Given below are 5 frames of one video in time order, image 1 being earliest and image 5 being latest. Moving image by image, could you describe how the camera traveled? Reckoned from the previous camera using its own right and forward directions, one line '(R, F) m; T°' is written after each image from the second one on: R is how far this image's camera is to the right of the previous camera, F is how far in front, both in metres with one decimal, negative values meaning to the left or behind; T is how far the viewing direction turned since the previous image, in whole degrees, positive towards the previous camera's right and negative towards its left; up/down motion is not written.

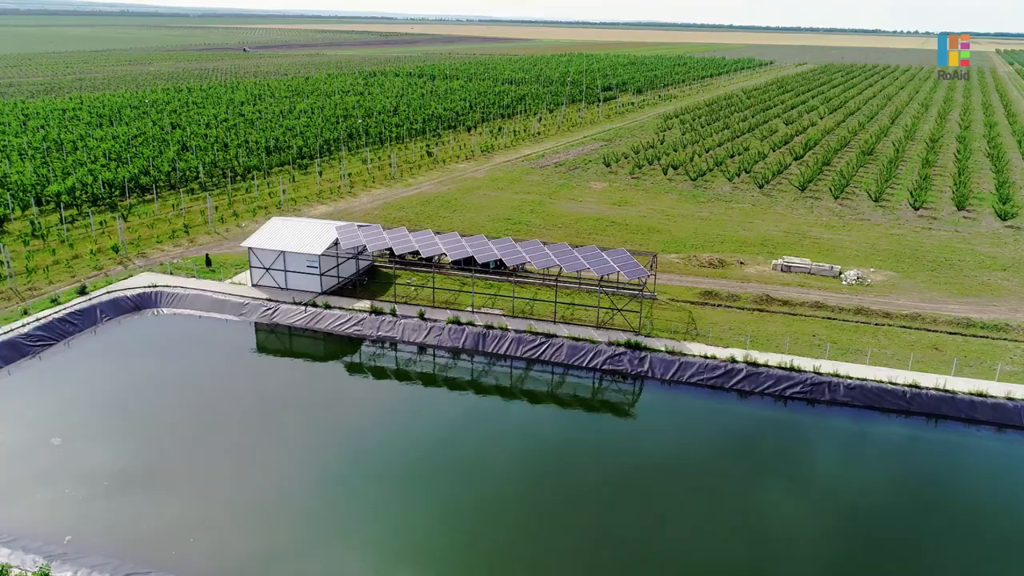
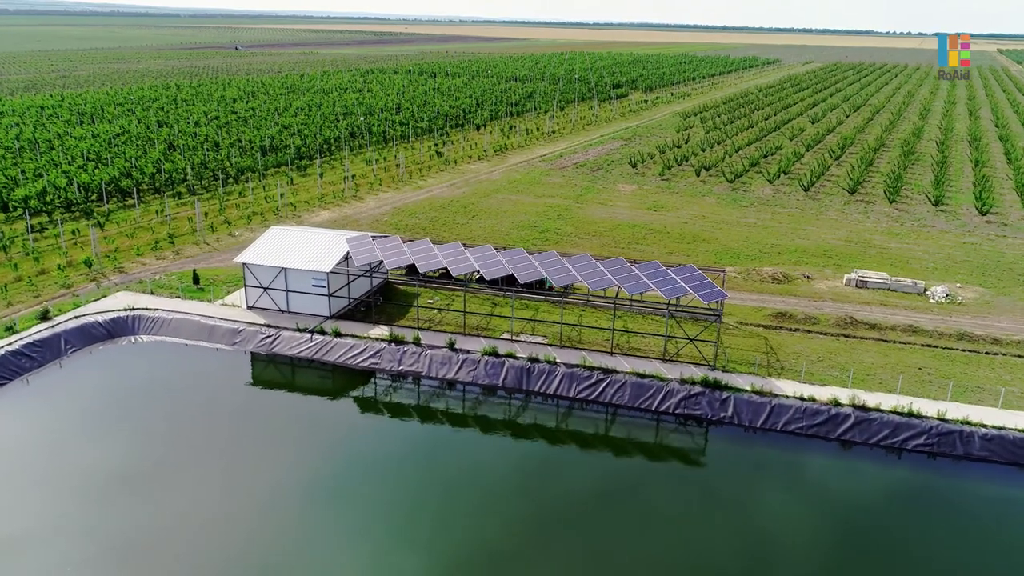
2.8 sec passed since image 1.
(-2.1, +5.5) m; +1°
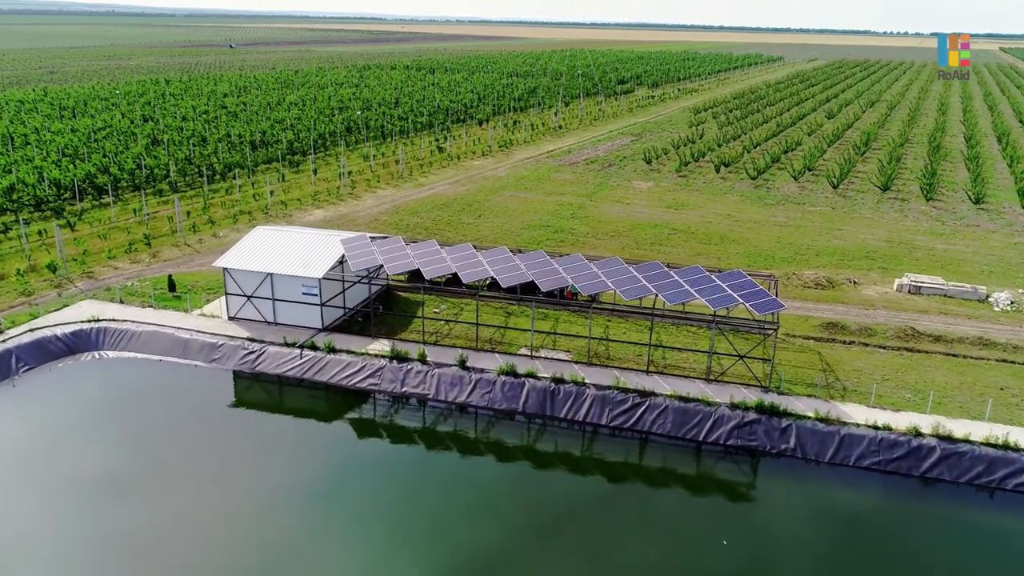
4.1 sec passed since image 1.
(-0.8, +3.7) m; 0°
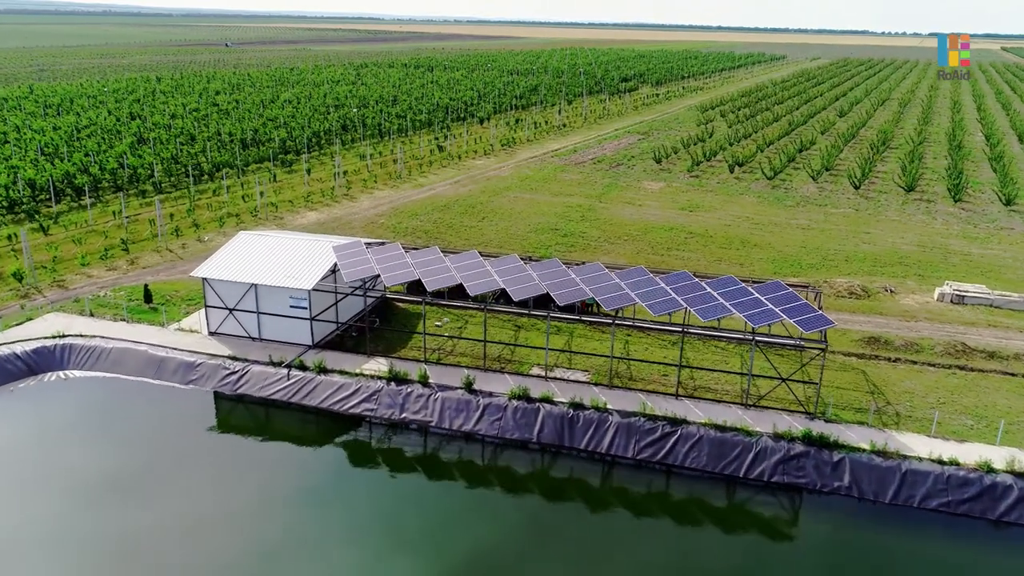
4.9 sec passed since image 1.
(-0.4, +2.6) m; 0°
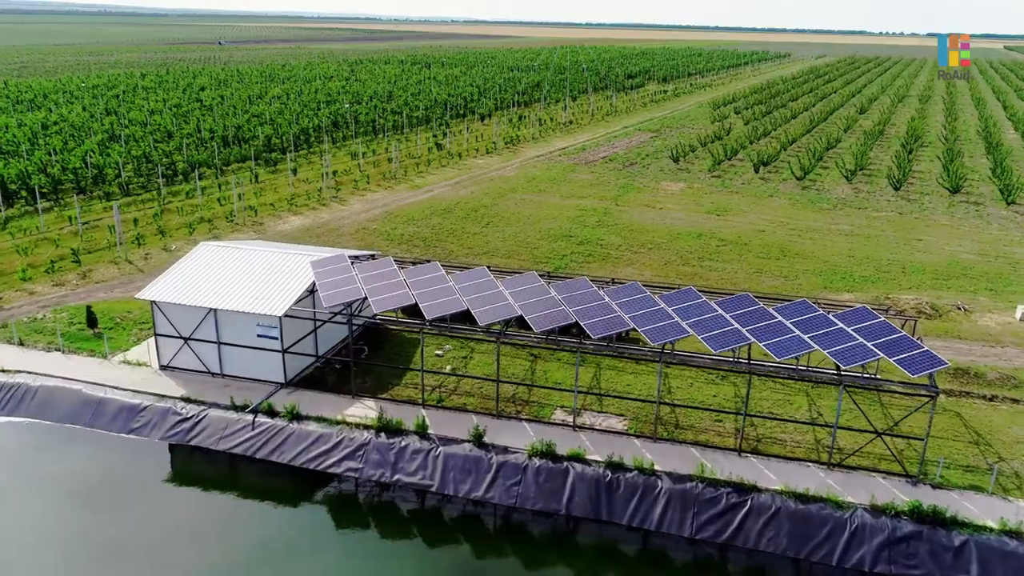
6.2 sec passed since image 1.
(-0.6, +4.4) m; 0°
